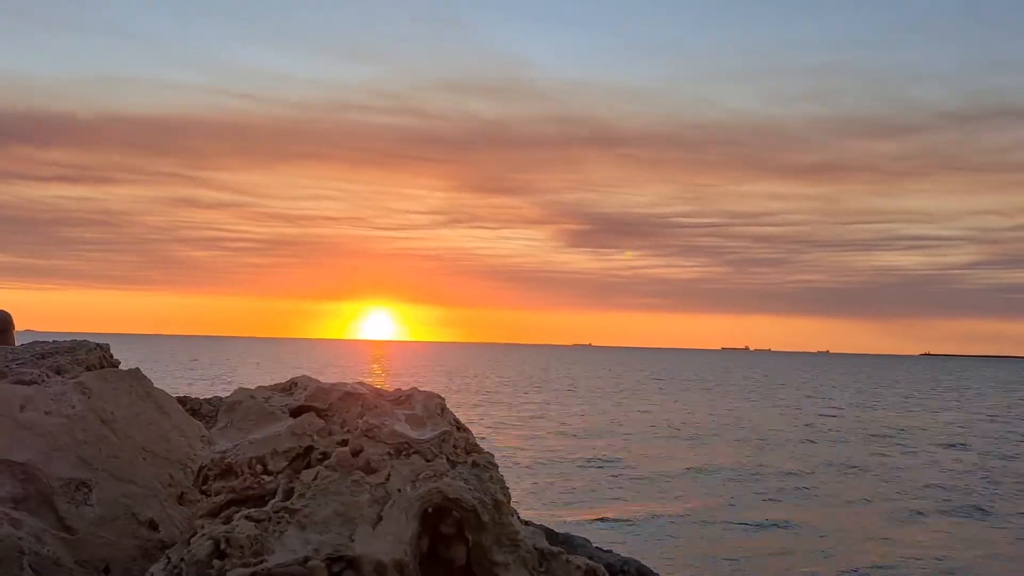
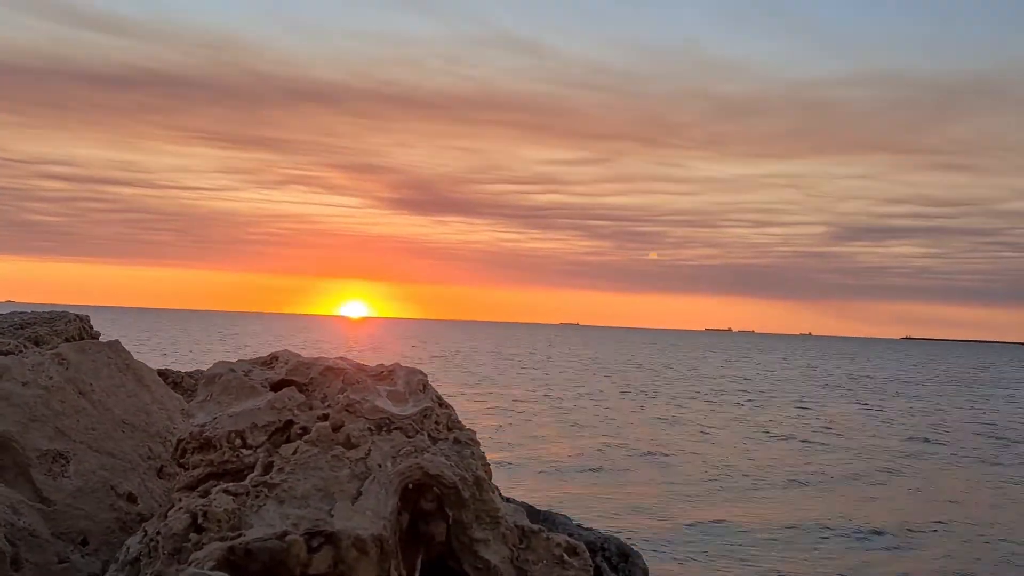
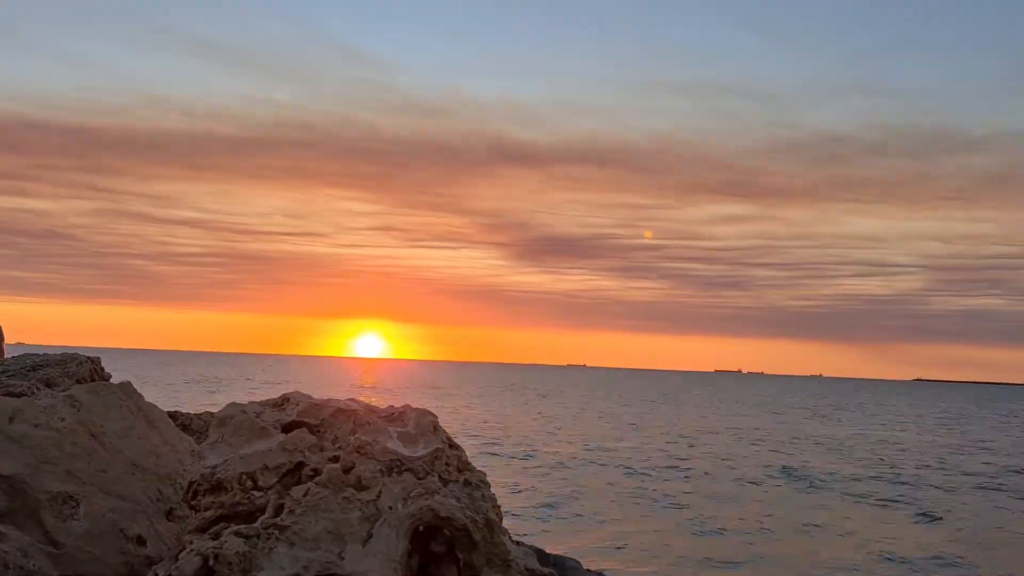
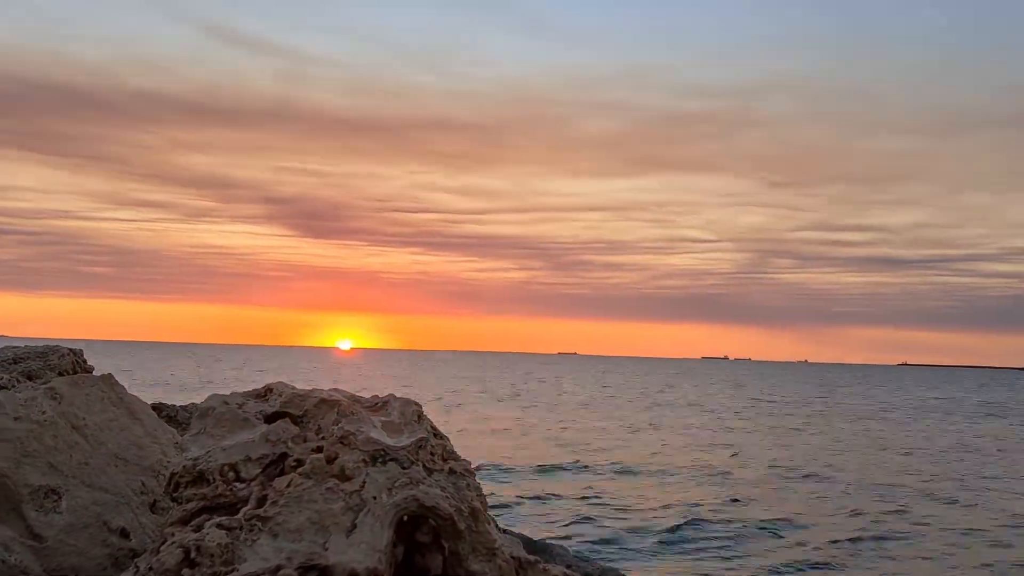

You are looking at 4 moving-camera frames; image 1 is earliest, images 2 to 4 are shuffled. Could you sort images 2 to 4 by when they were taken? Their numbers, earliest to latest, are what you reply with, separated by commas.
3, 2, 4
